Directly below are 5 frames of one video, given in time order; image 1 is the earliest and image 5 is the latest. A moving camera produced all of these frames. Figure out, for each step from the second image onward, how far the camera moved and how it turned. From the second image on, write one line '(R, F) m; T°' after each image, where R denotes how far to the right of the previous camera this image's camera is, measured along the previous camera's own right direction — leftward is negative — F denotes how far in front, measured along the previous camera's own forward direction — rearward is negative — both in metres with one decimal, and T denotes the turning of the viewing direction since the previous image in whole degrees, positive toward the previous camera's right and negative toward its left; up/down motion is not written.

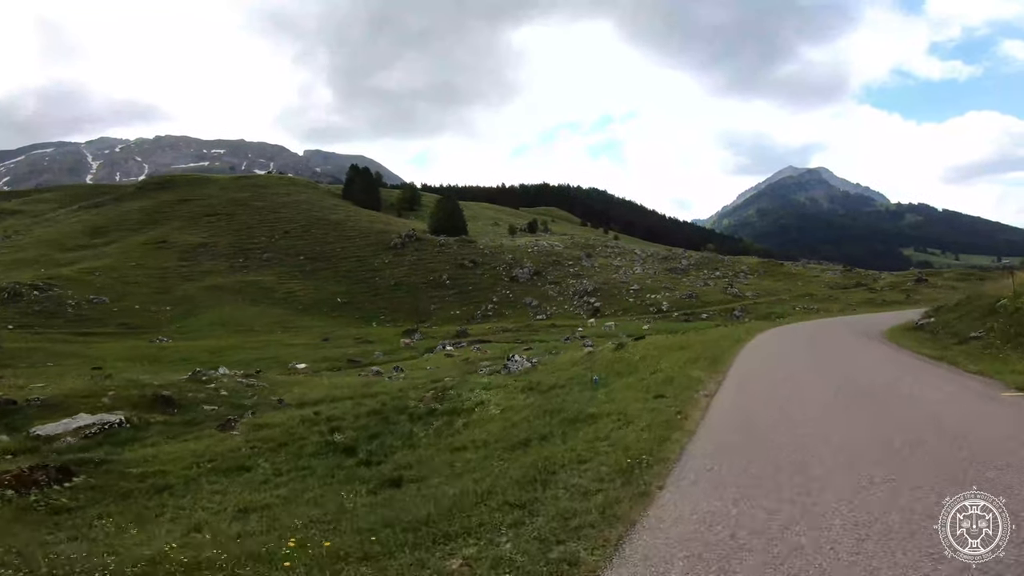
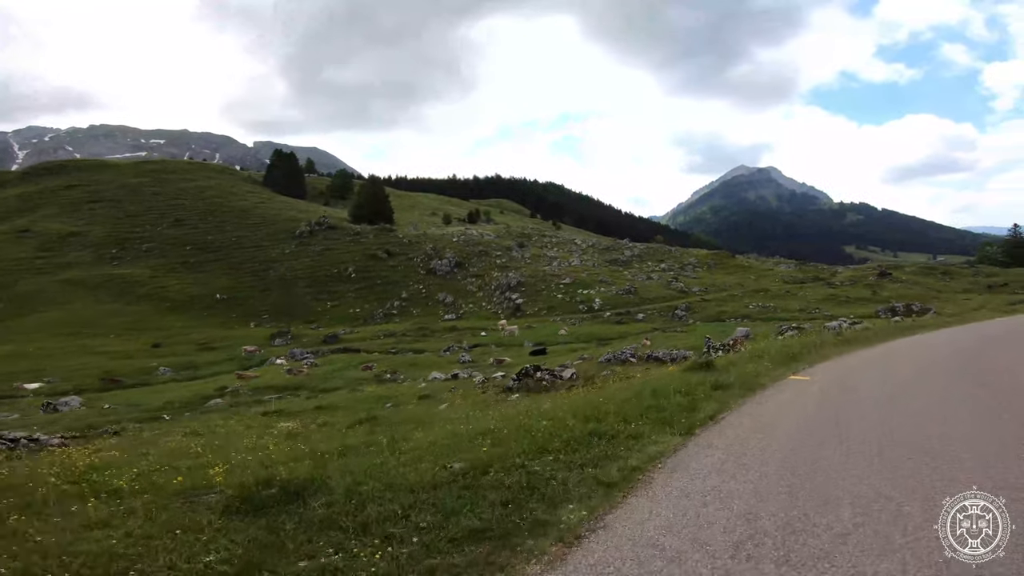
(+7.4, +15.1) m; +4°
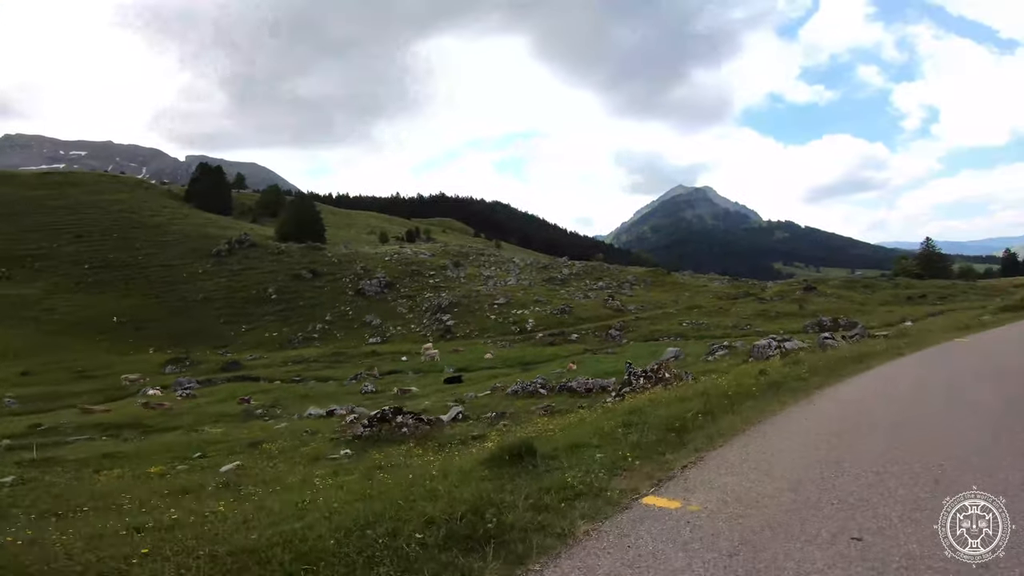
(+2.2, +3.5) m; +5°
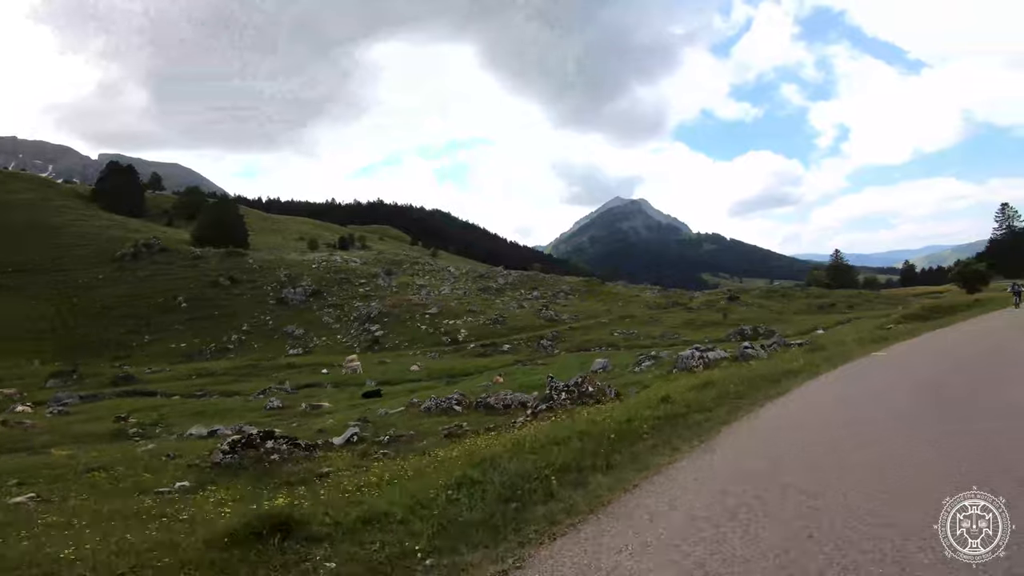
(+1.0, +1.5) m; +6°
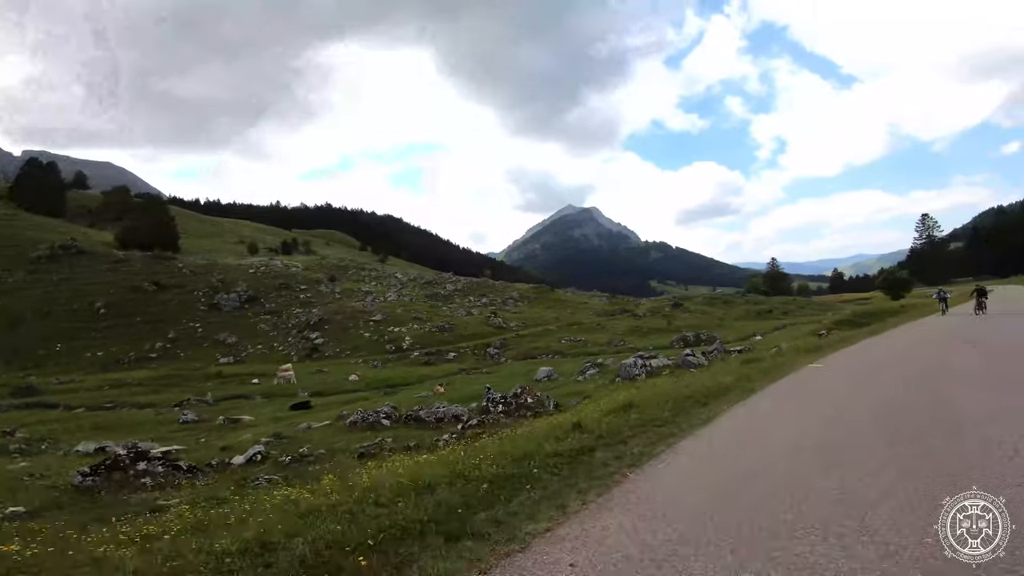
(+0.7, +1.2) m; +5°
